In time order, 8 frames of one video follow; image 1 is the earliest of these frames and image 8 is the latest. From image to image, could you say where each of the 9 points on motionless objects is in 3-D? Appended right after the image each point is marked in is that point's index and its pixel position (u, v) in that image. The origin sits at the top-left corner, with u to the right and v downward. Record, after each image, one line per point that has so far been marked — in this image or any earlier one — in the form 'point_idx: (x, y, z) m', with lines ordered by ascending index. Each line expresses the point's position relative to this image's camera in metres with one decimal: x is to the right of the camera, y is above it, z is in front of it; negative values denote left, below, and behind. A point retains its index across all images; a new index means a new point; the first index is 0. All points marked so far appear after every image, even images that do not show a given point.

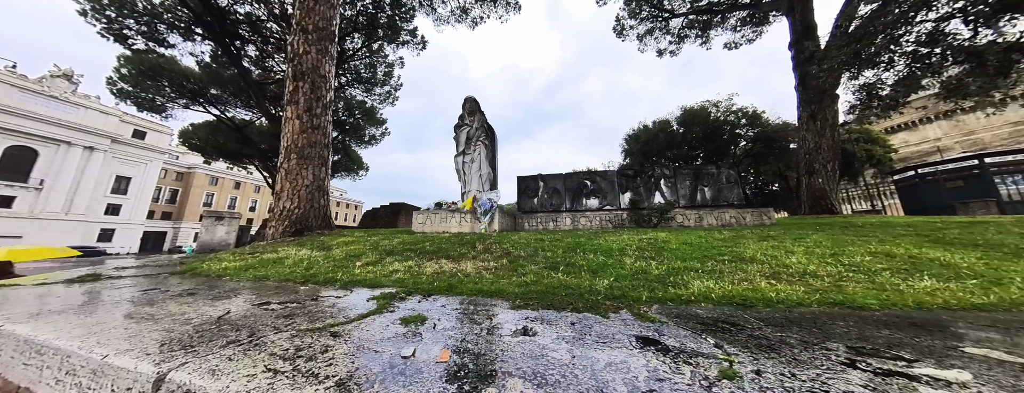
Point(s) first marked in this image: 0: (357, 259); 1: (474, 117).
0: (-1.9, -0.7, +3.0) m
1: (-1.1, +2.4, +7.6) m
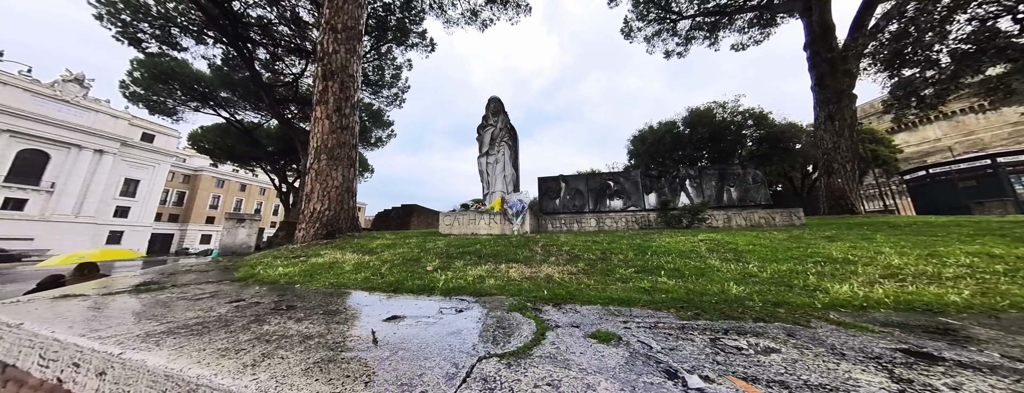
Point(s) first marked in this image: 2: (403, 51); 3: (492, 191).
0: (-1.1, -0.7, +2.9) m
1: (-0.4, +2.4, +7.5) m
2: (-6.9, +9.1, +15.9) m
3: (-0.6, +0.2, +7.5) m
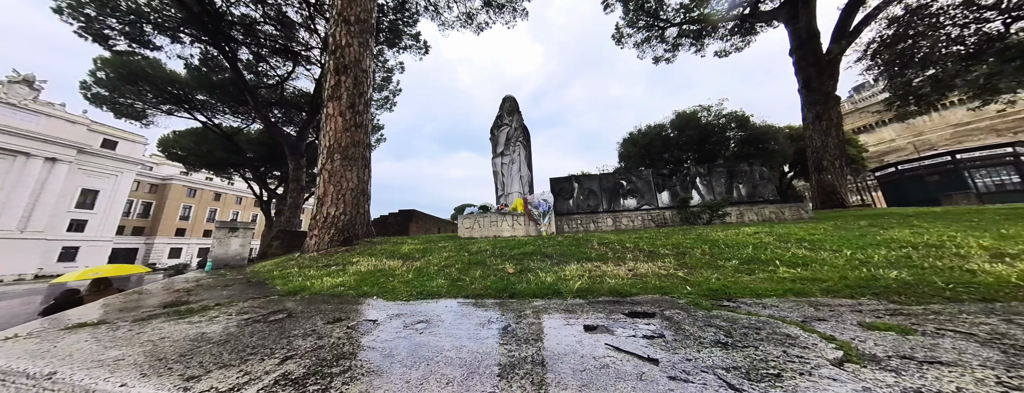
0: (-0.3, -0.7, +2.6) m
1: (0.0, +2.3, +7.3) m
2: (-7.1, +8.8, +15.5) m
3: (-0.1, +0.1, +7.3) m
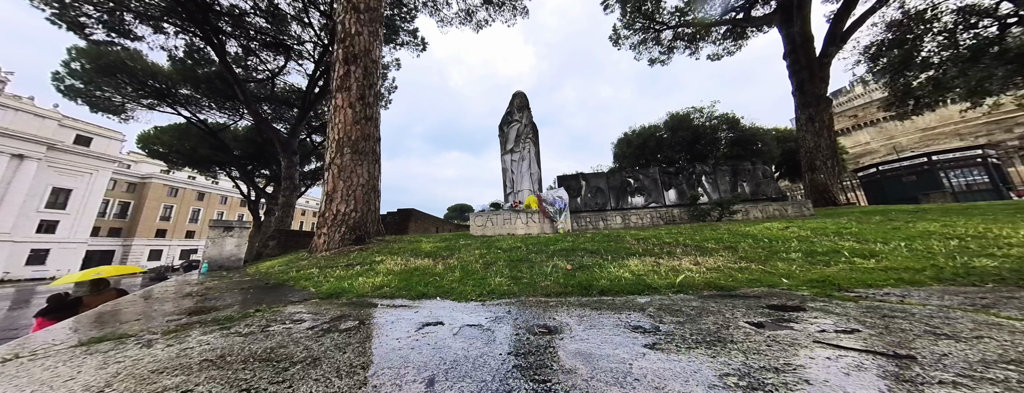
0: (+0.1, -0.6, +2.5) m
1: (+0.3, +2.4, +7.2) m
2: (-7.2, +8.8, +15.1) m
3: (+0.2, +0.2, +7.1) m
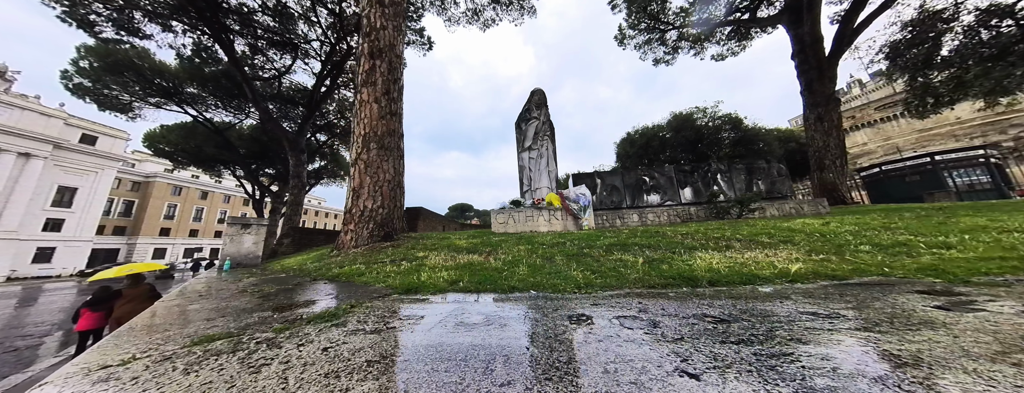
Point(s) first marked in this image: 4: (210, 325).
0: (+0.7, -0.6, +2.4) m
1: (+0.8, +2.5, +7.2) m
2: (-6.7, +8.8, +15.0) m
3: (+0.7, +0.2, +7.1) m
4: (-1.7, -0.7, +1.4) m
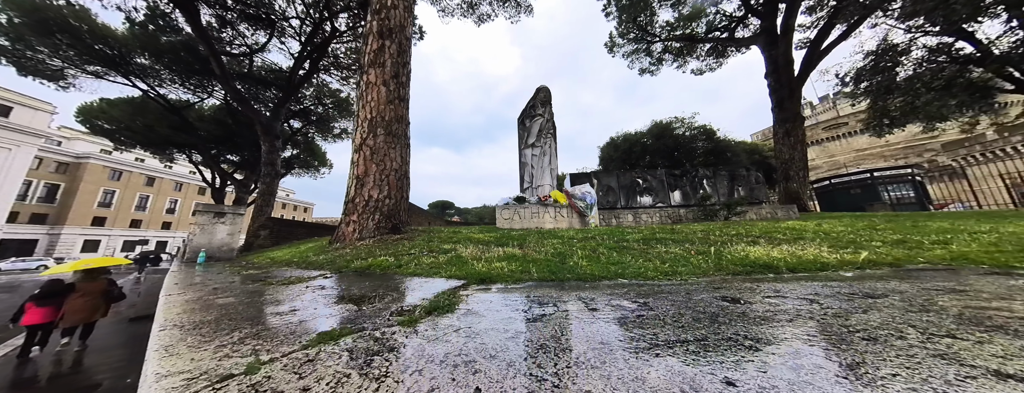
0: (+1.1, -0.5, +2.4) m
1: (+0.9, +2.5, +7.2) m
2: (-7.0, +9.2, +14.4) m
3: (+0.7, +0.3, +7.1) m
4: (-1.2, -0.5, +1.2) m
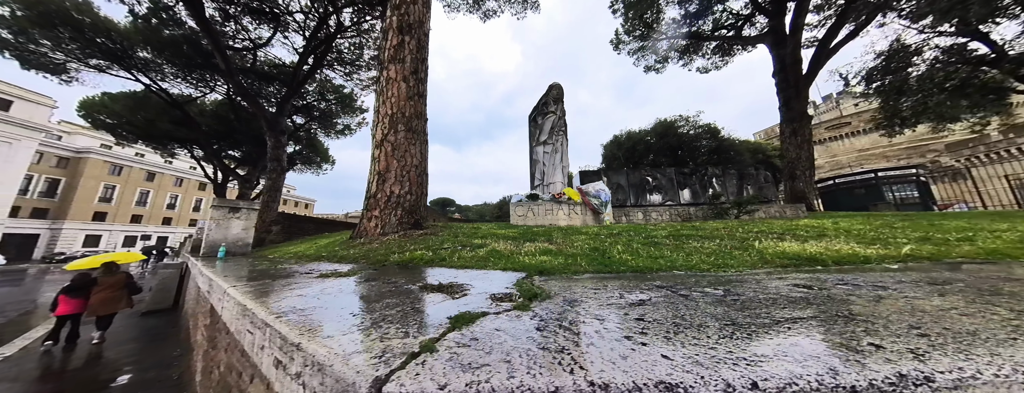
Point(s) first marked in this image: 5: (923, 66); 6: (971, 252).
0: (+1.4, -0.5, +2.5) m
1: (+1.3, +2.6, +7.2) m
2: (-6.6, +9.4, +14.3) m
3: (+1.1, +0.4, +7.2) m
4: (-0.8, -0.5, +1.3) m
5: (+11.1, +3.5, +6.9) m
6: (+3.4, -0.4, +1.8) m
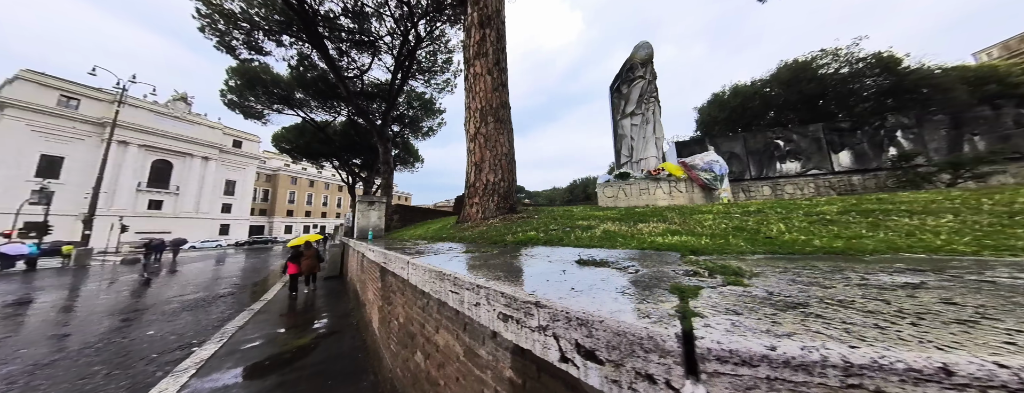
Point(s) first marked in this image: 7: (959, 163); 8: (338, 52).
0: (+2.5, -0.2, +2.0) m
1: (+3.5, +3.2, +6.4) m
2: (-2.5, +10.0, +15.1) m
3: (+3.4, +1.0, +6.5) m
4: (0.0, -0.4, +1.4) m
5: (+12.7, +4.5, +3.2) m
6: (+4.2, -0.1, +0.8) m
7: (+8.4, +0.6, +4.9) m
8: (-8.7, +7.9, +13.4) m
